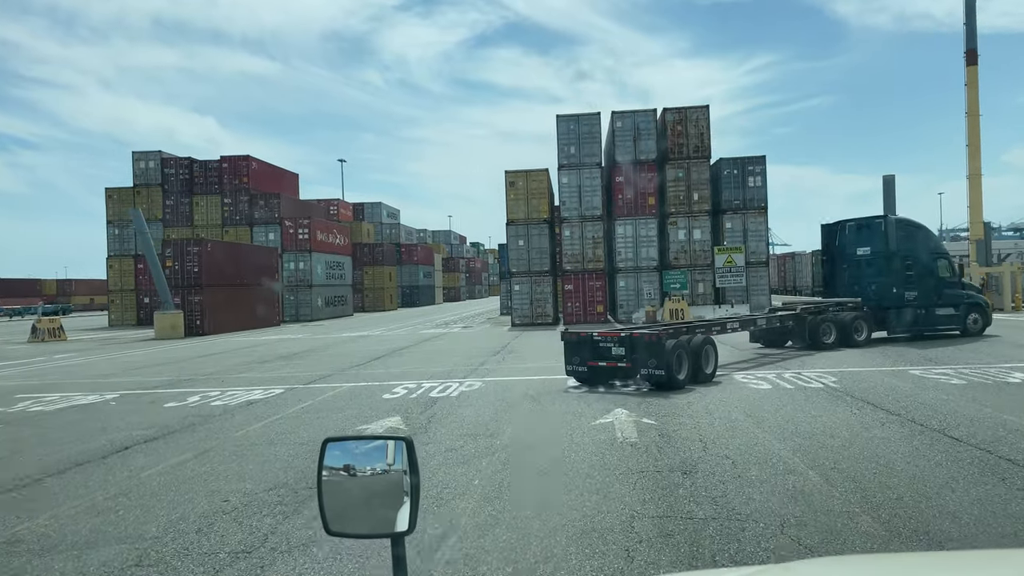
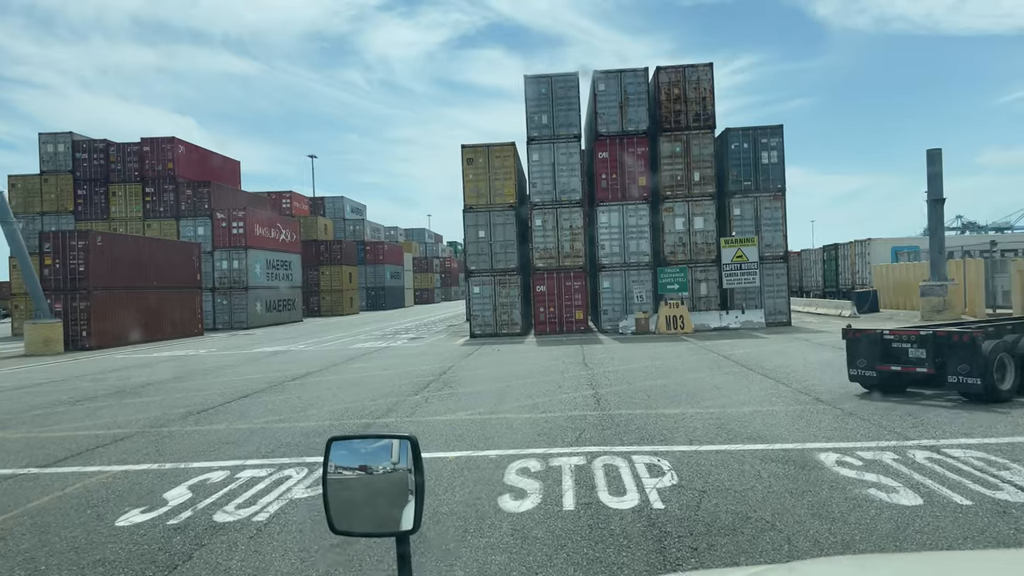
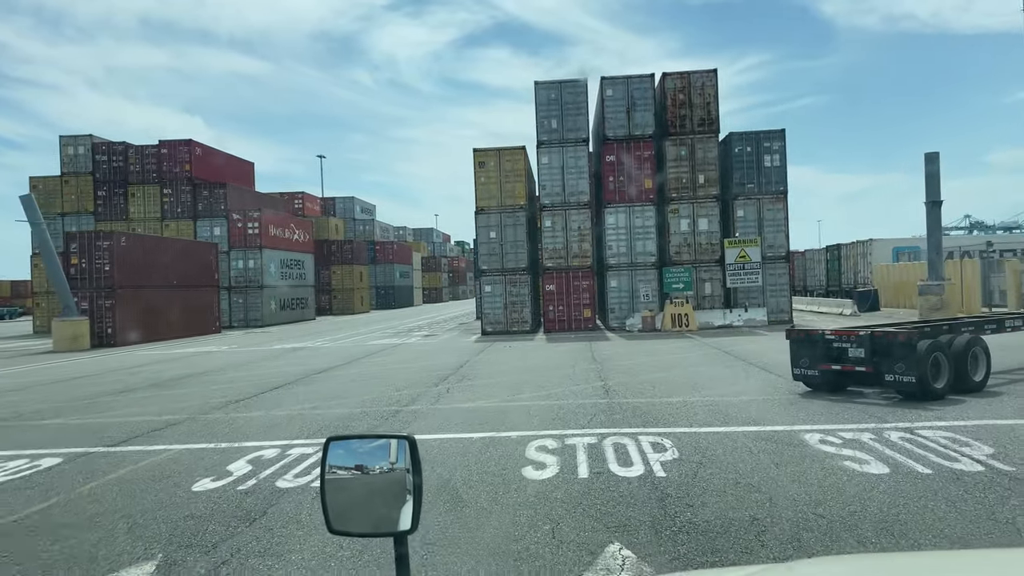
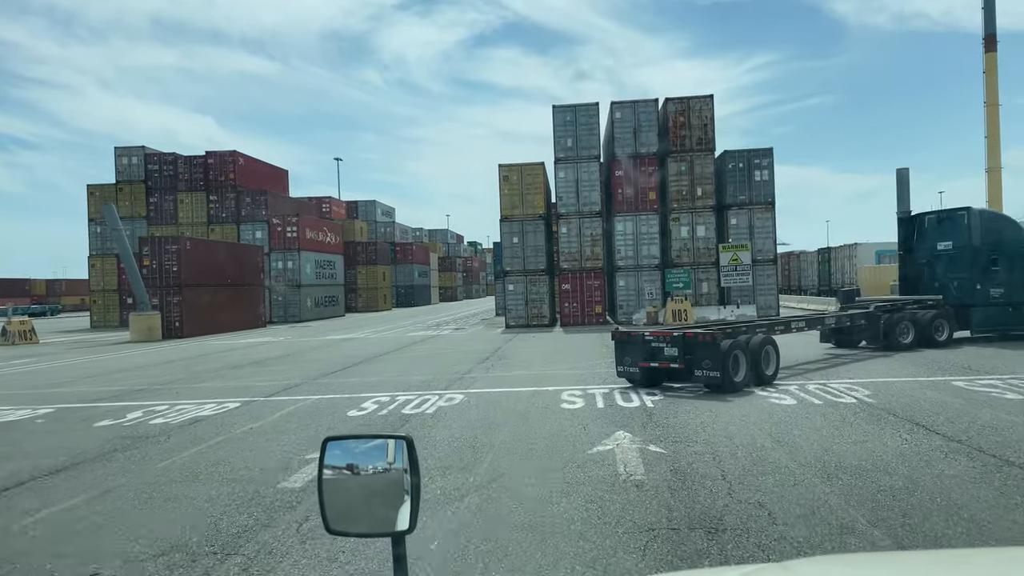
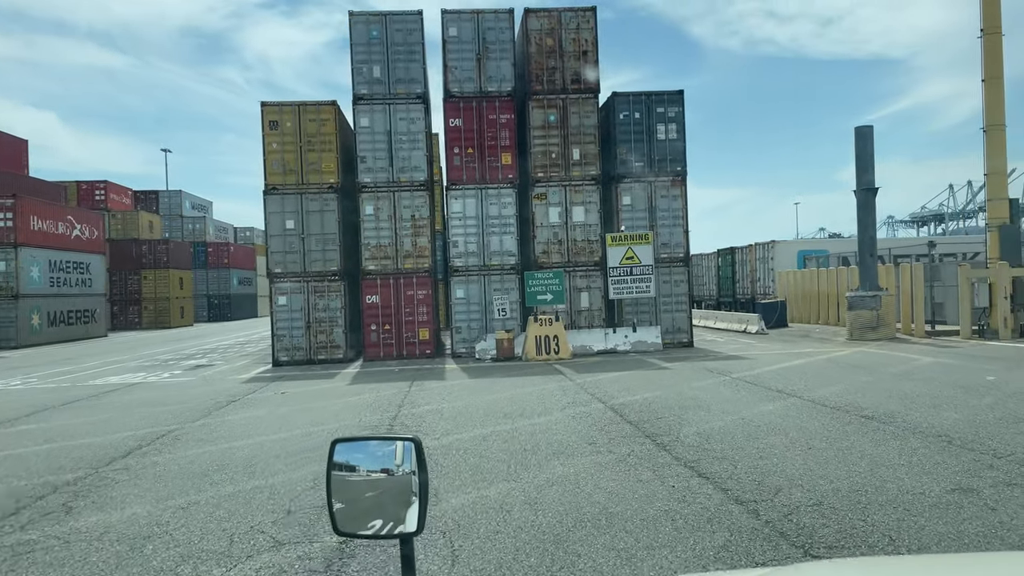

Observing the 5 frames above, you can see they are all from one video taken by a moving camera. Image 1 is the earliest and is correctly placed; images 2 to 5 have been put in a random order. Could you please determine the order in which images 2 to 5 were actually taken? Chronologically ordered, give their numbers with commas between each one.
4, 3, 2, 5
